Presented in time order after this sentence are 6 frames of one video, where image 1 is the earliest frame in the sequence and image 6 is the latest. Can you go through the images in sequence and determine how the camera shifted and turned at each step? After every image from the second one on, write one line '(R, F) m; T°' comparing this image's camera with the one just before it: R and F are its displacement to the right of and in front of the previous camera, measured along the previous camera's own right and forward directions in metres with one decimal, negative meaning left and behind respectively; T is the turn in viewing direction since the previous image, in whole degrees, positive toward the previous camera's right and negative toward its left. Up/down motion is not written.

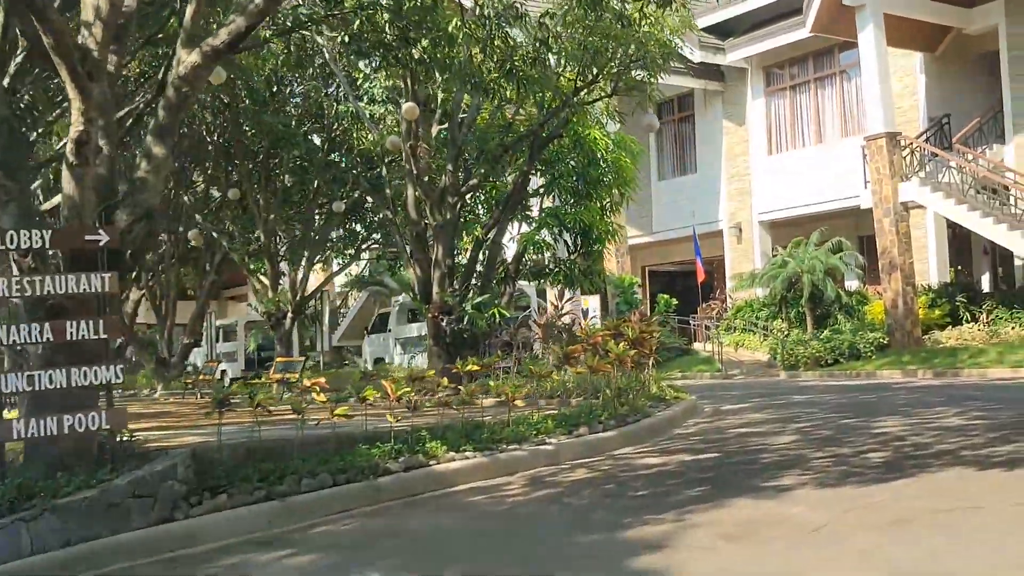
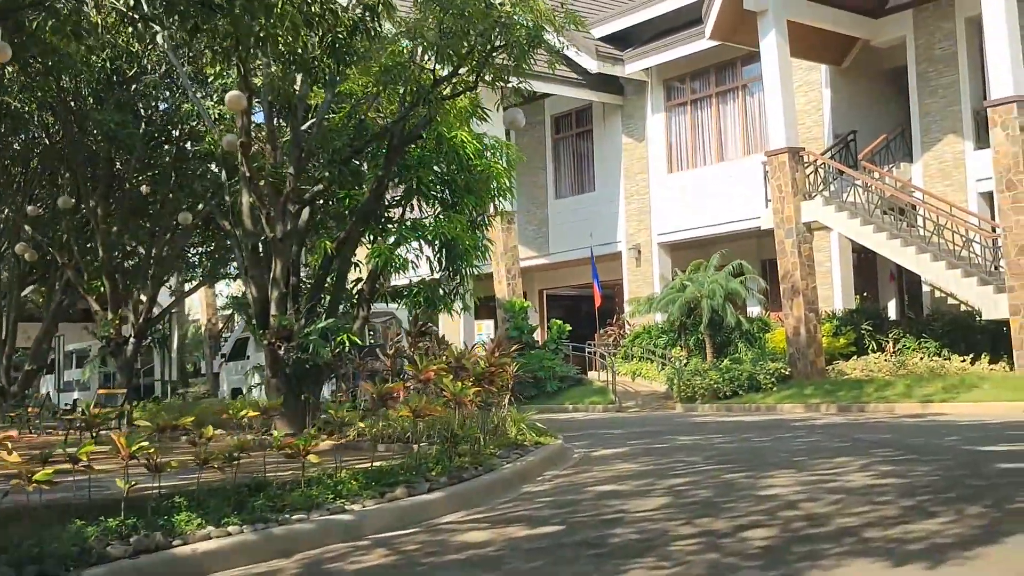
(+0.8, +2.1) m; +4°
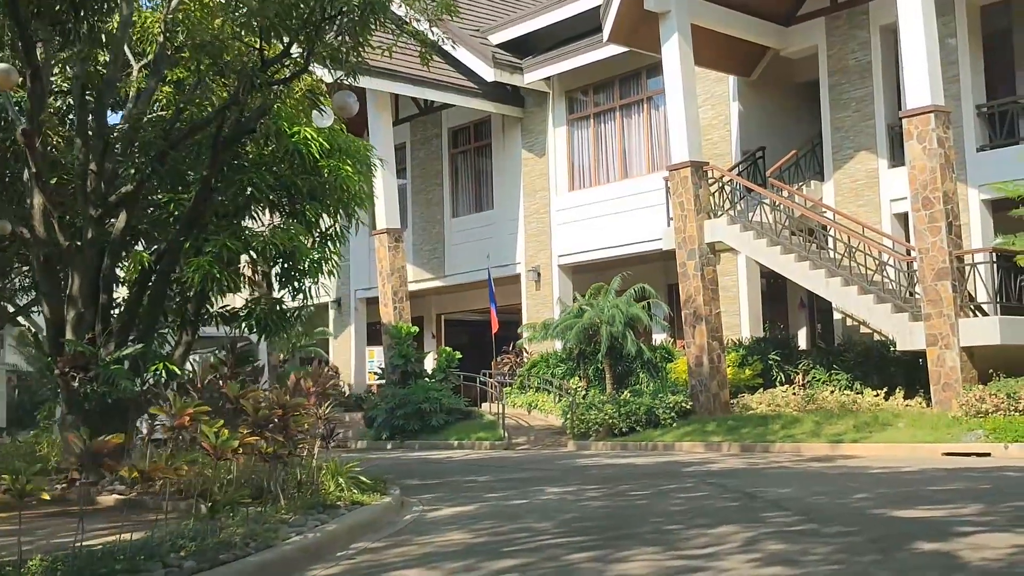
(+0.9, +2.0) m; +4°
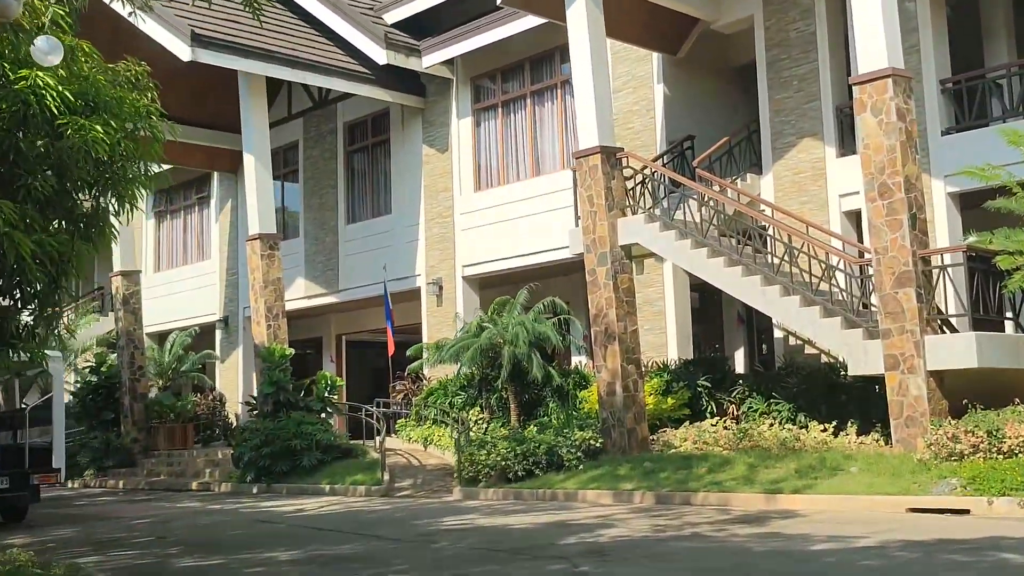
(+1.2, +3.4) m; +2°
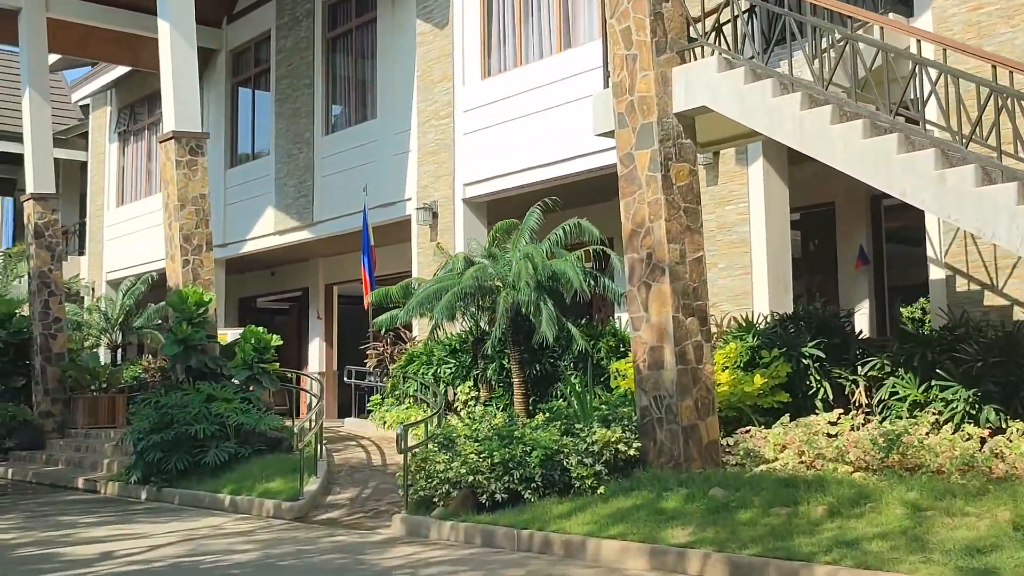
(+0.9, +6.5) m; -4°
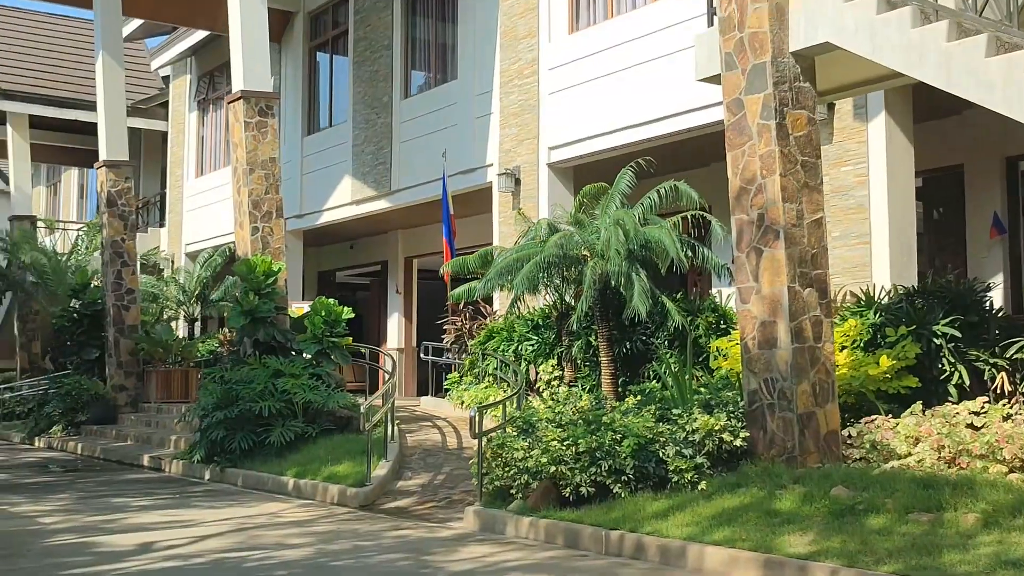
(0.0, +1.1) m; -4°
